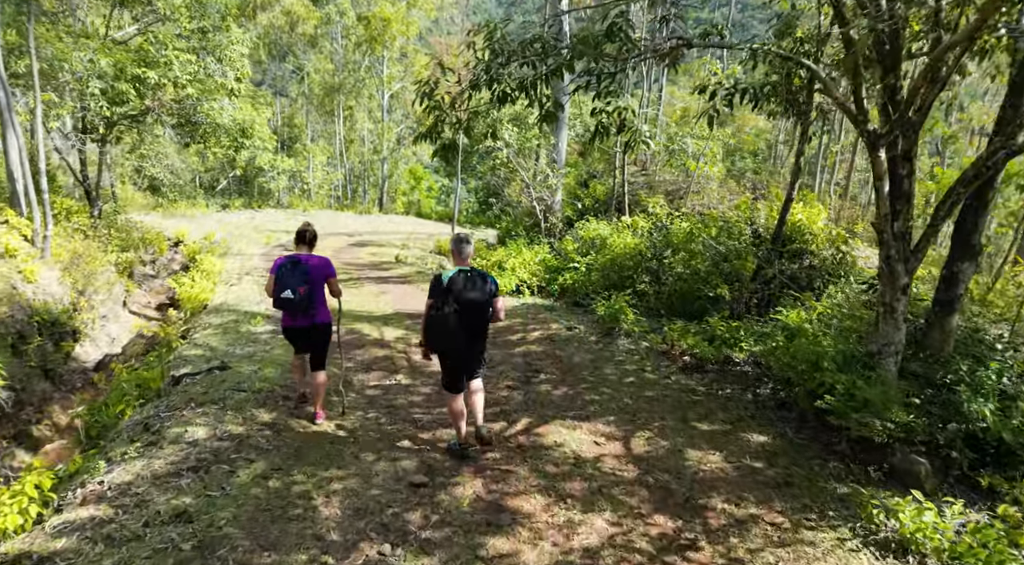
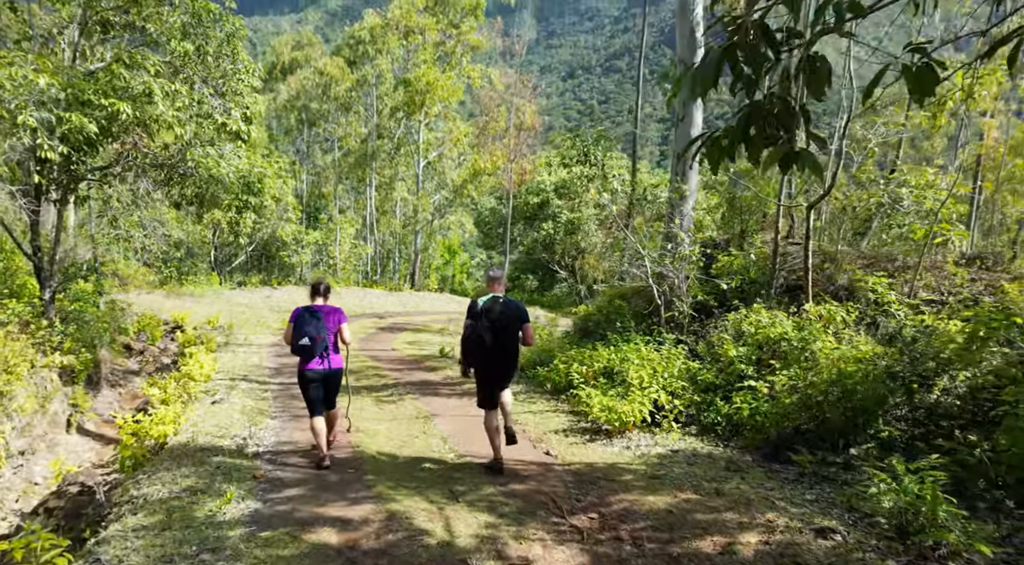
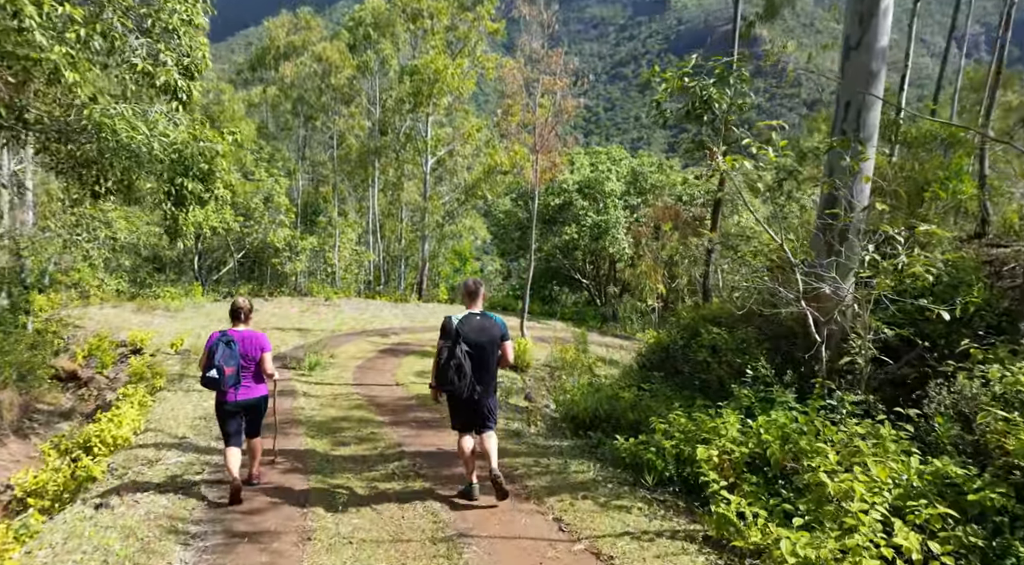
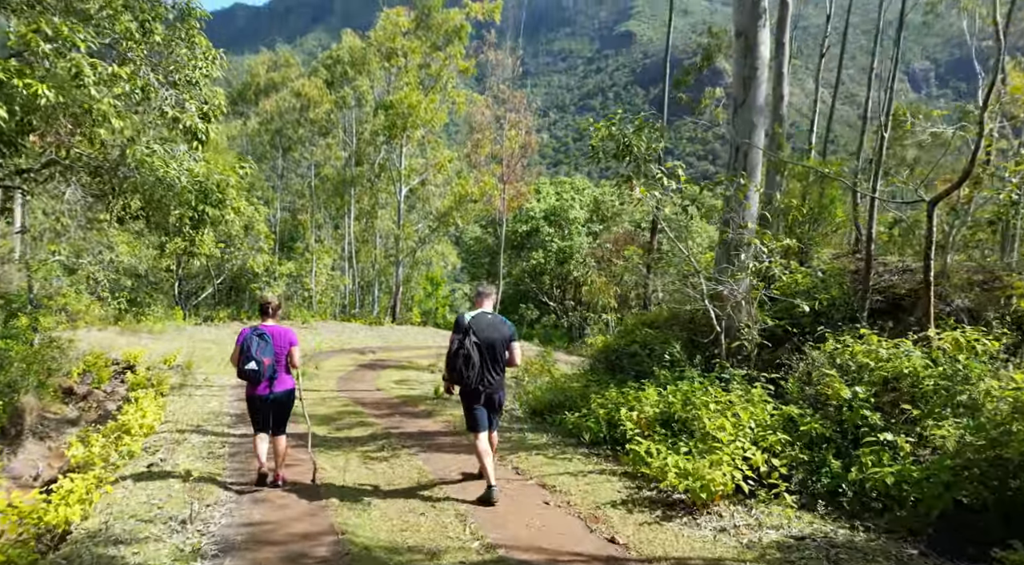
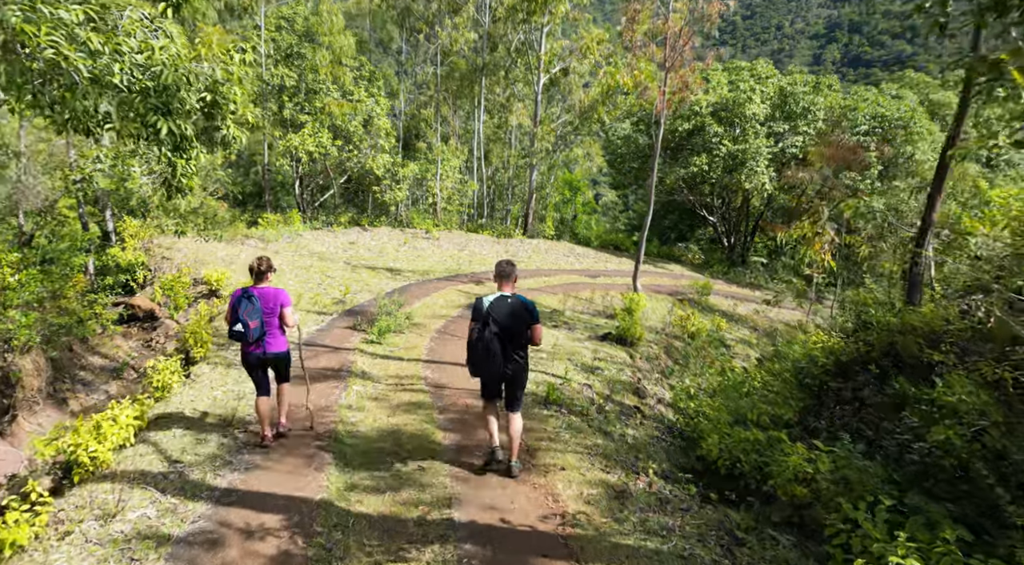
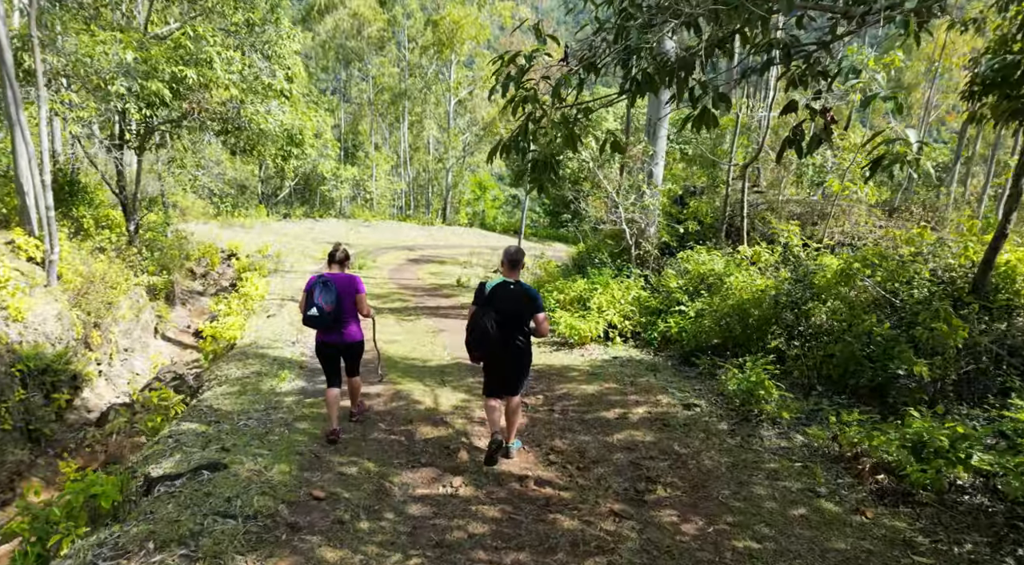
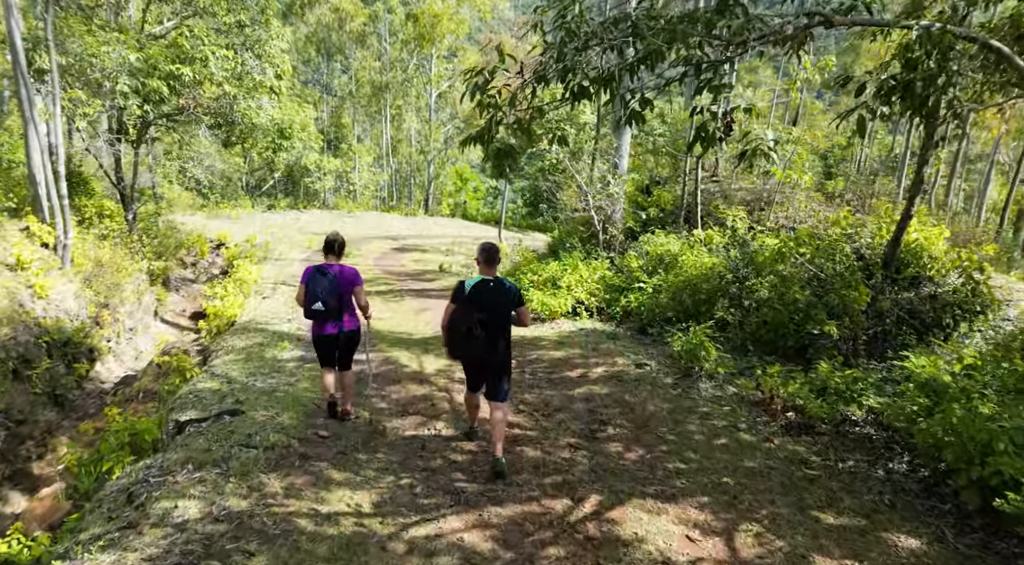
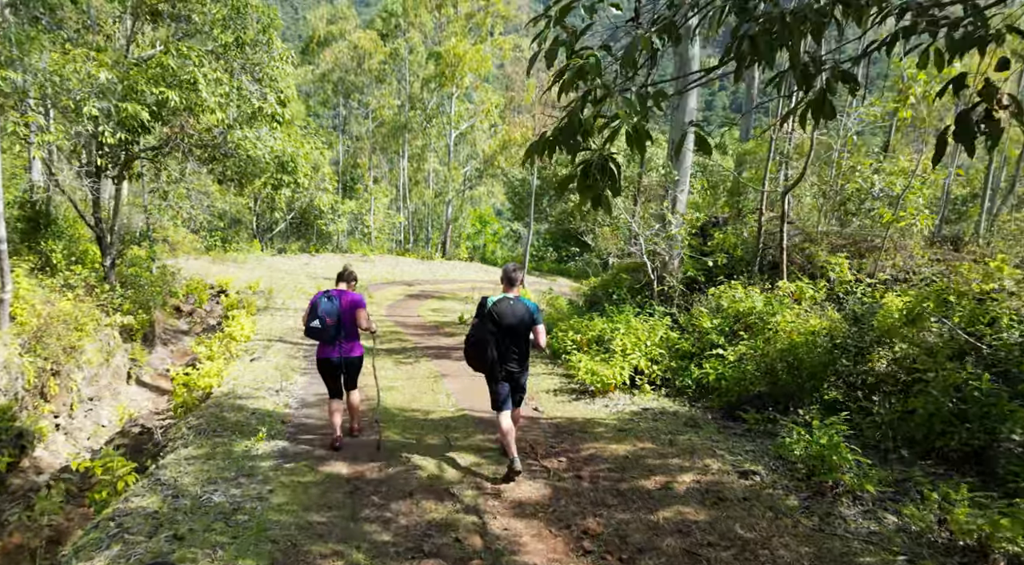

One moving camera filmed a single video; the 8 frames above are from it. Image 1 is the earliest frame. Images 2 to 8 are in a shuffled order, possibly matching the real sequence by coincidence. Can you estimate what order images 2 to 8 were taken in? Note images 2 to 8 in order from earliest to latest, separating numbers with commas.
7, 6, 8, 2, 4, 3, 5
